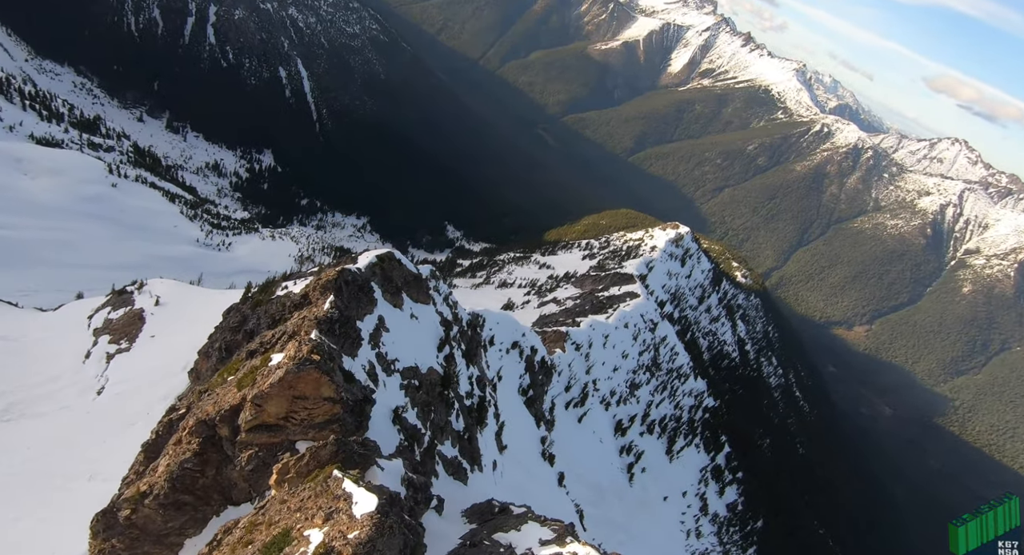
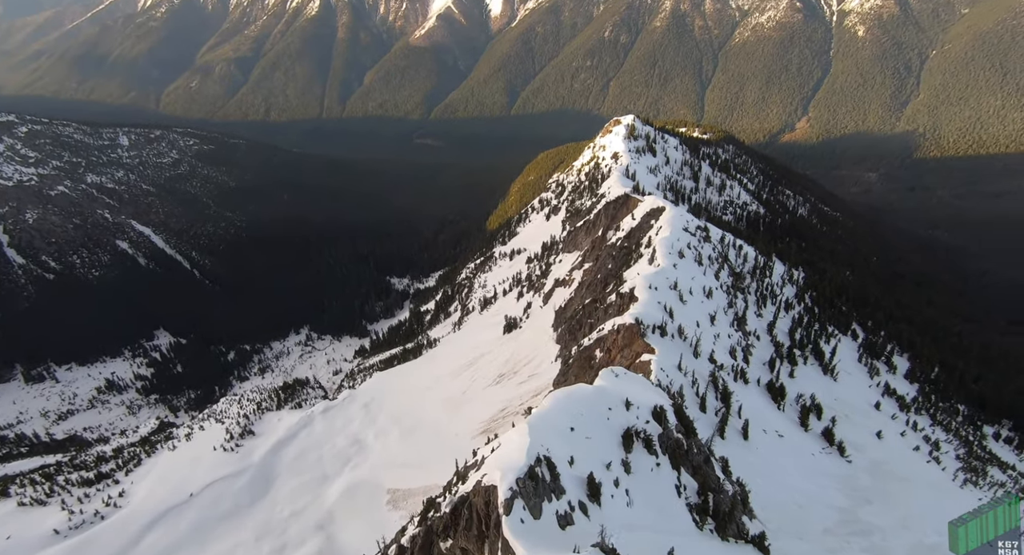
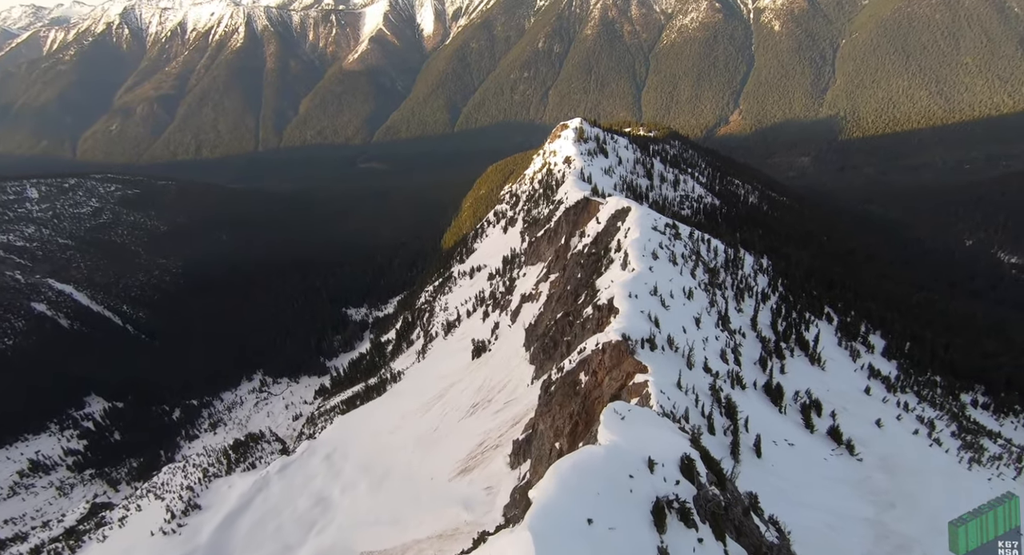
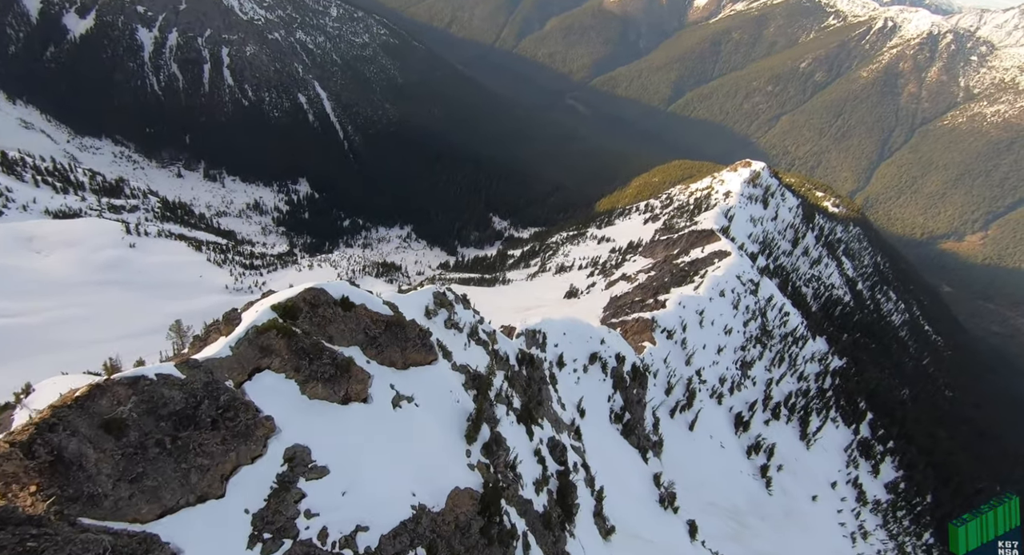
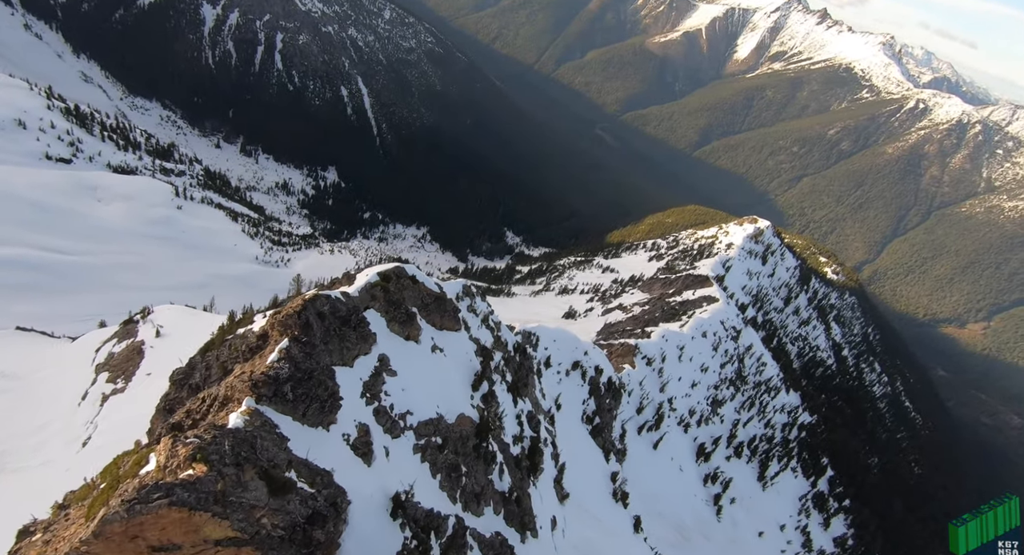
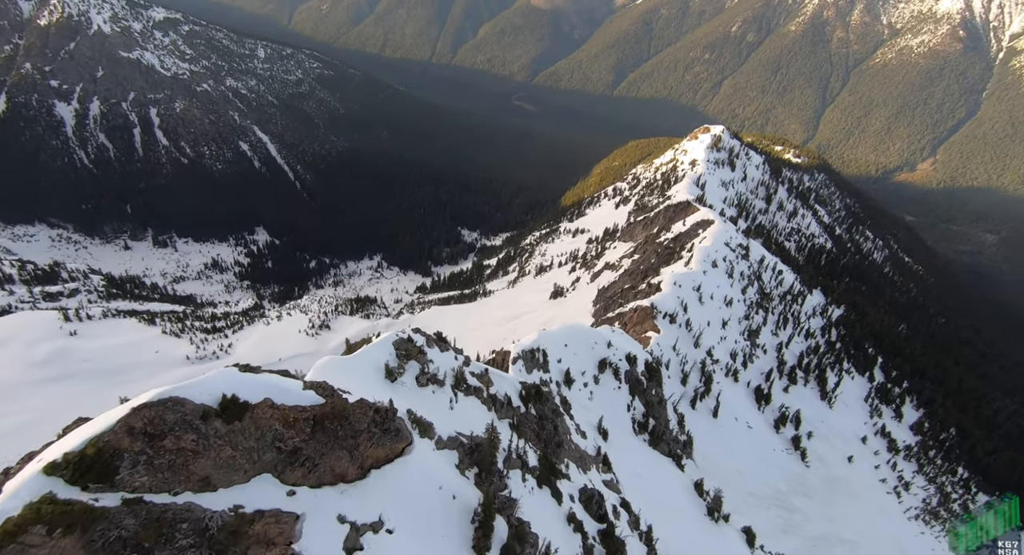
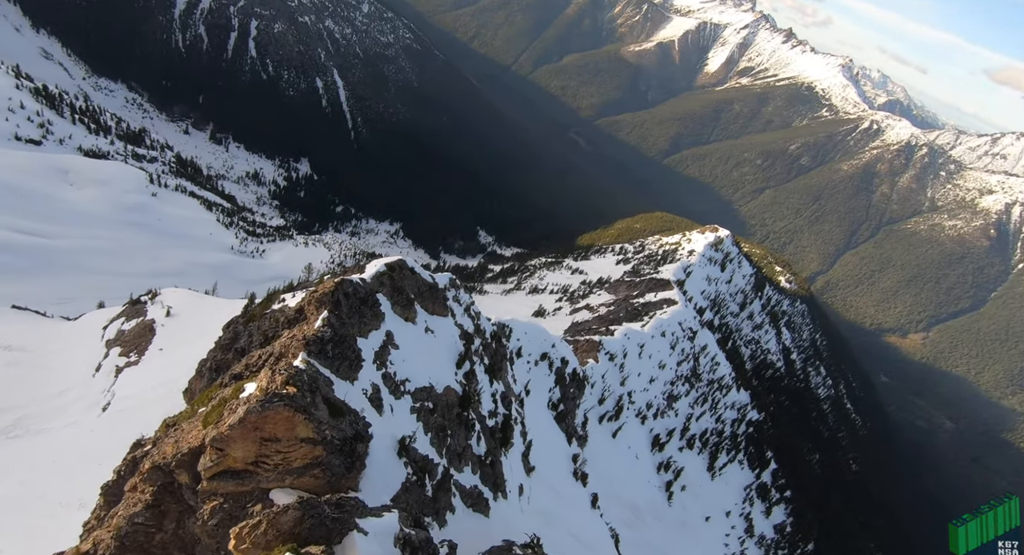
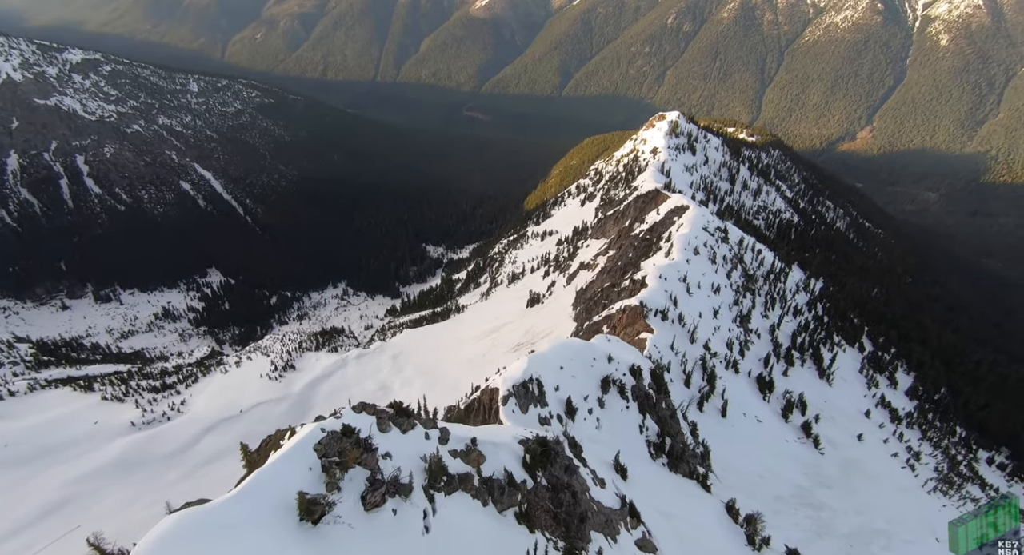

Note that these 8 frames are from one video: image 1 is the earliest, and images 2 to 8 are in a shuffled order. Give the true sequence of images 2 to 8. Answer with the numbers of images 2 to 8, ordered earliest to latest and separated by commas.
7, 5, 4, 6, 8, 2, 3
